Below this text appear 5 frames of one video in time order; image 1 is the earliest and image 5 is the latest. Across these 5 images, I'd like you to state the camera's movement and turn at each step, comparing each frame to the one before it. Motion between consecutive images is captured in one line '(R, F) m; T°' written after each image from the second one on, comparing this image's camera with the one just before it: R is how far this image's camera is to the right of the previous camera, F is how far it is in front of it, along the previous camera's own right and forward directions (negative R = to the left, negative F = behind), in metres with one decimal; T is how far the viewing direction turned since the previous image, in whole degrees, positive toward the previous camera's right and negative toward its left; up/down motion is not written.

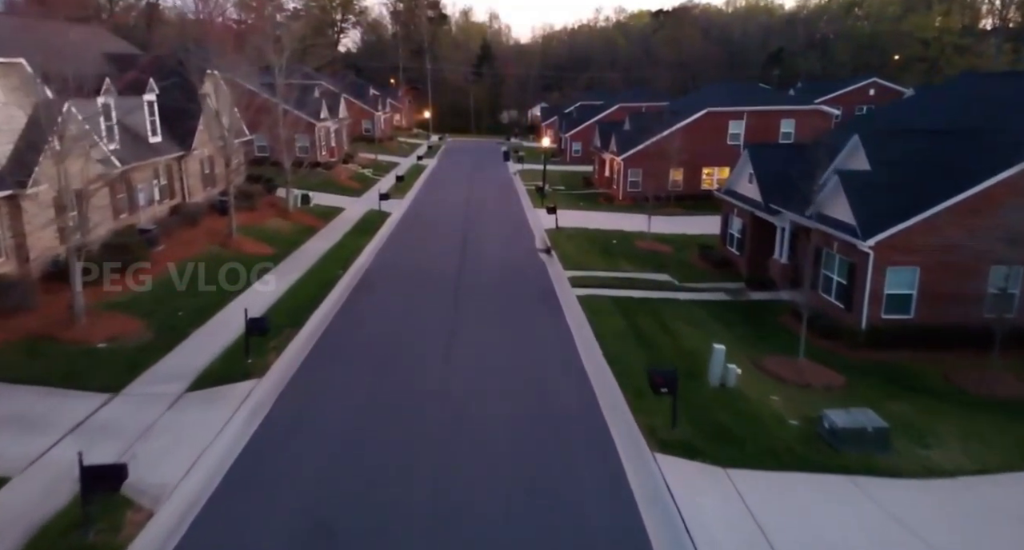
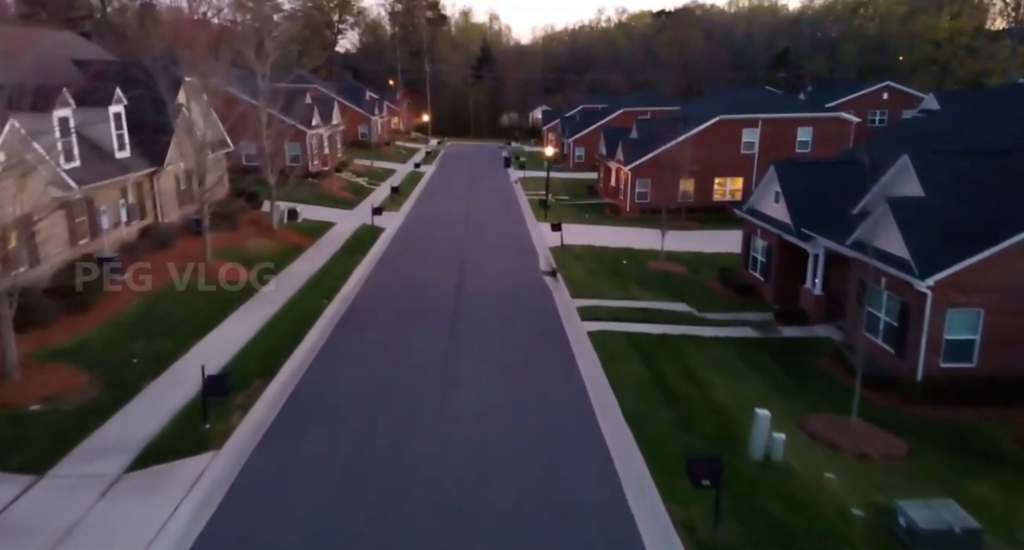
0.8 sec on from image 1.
(-0.1, +2.0) m; 0°
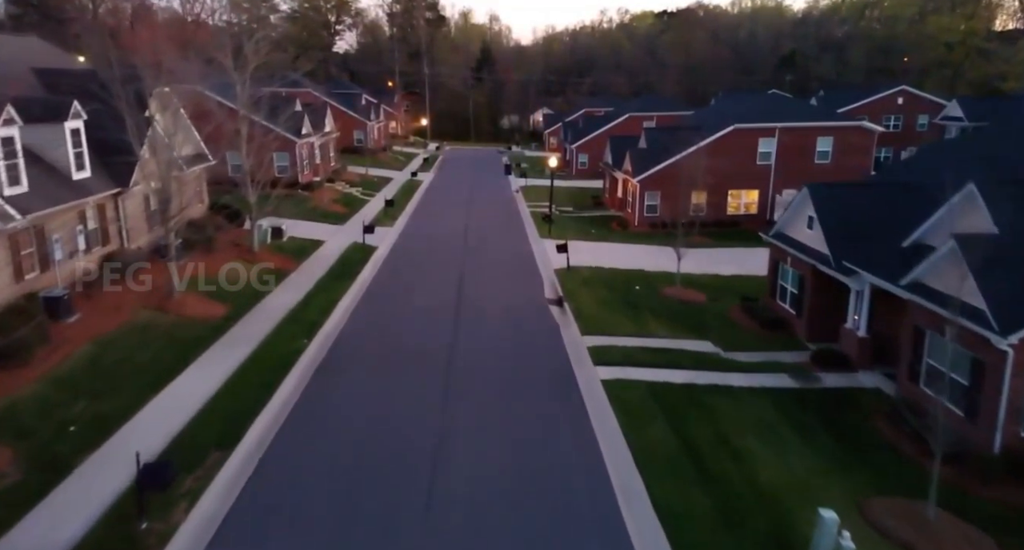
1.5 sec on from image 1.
(-0.1, +2.1) m; 0°
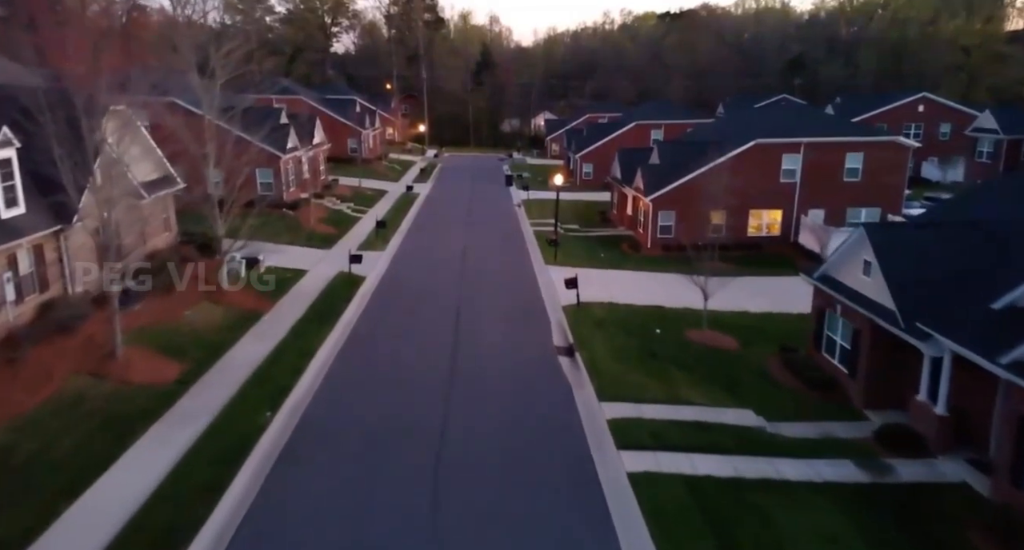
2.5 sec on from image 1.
(-0.1, +2.7) m; 0°
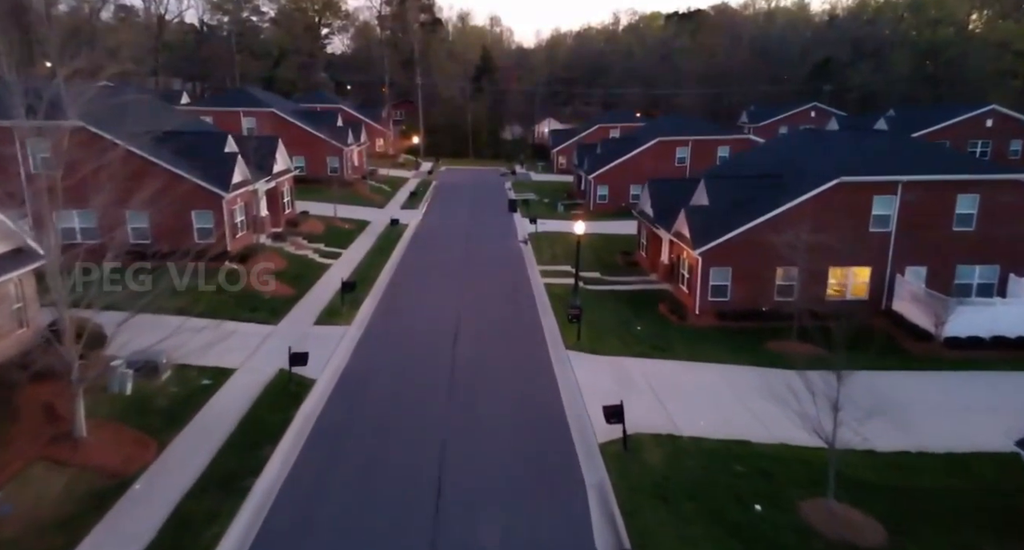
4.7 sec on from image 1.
(-0.3, +7.3) m; 0°
